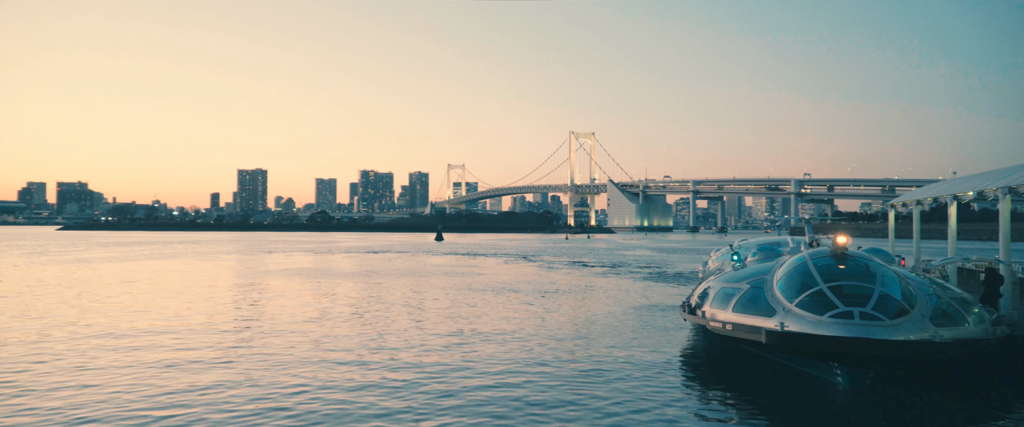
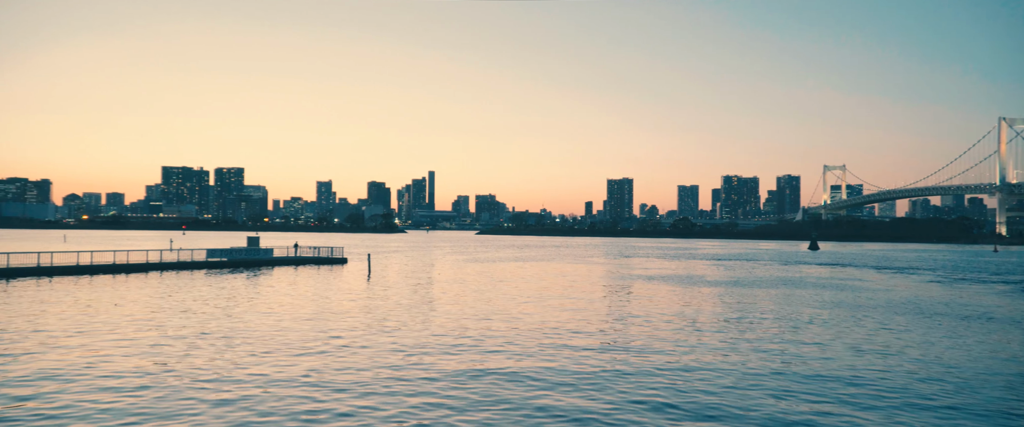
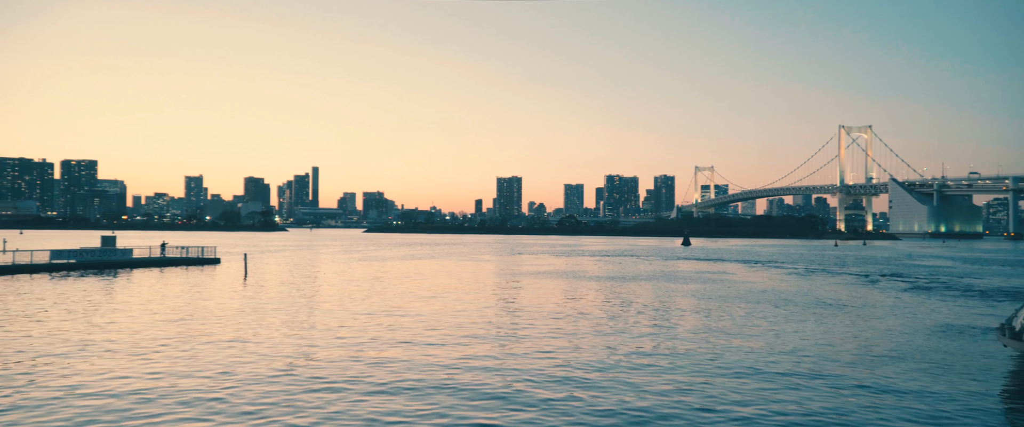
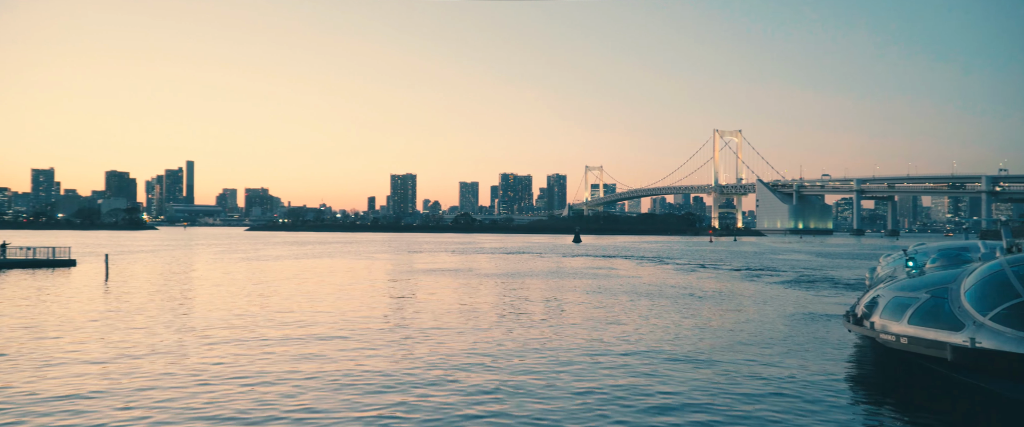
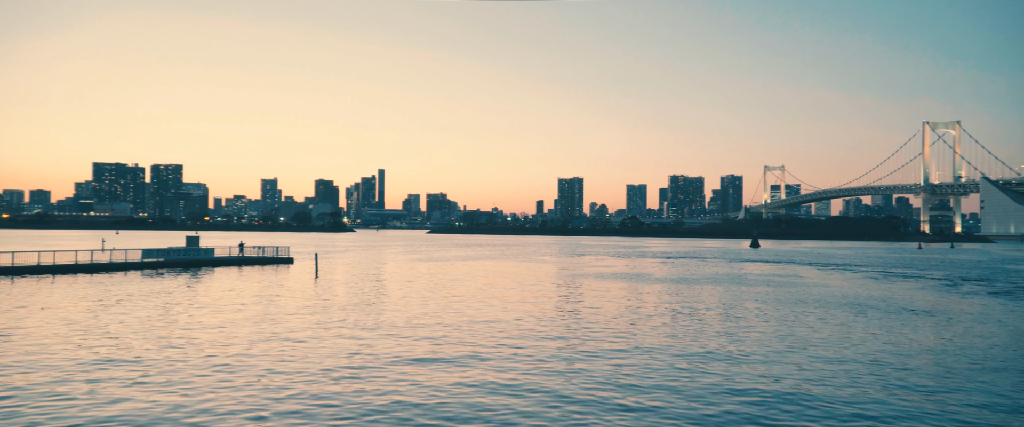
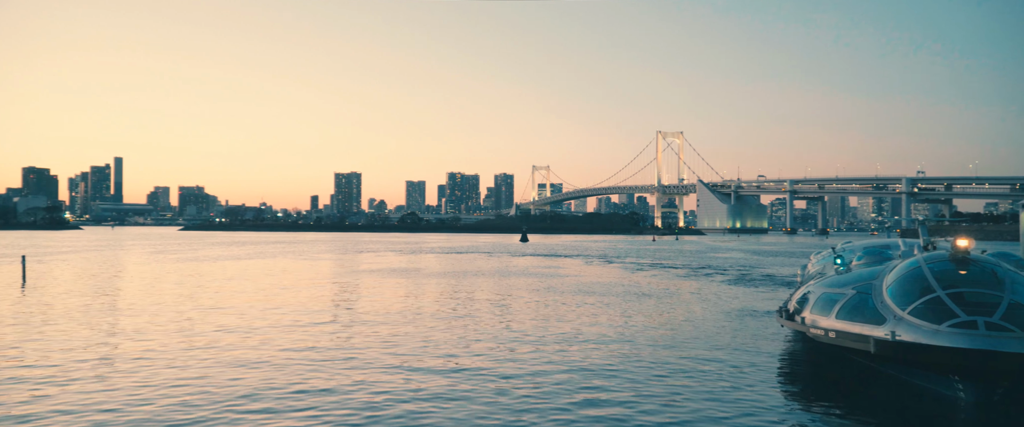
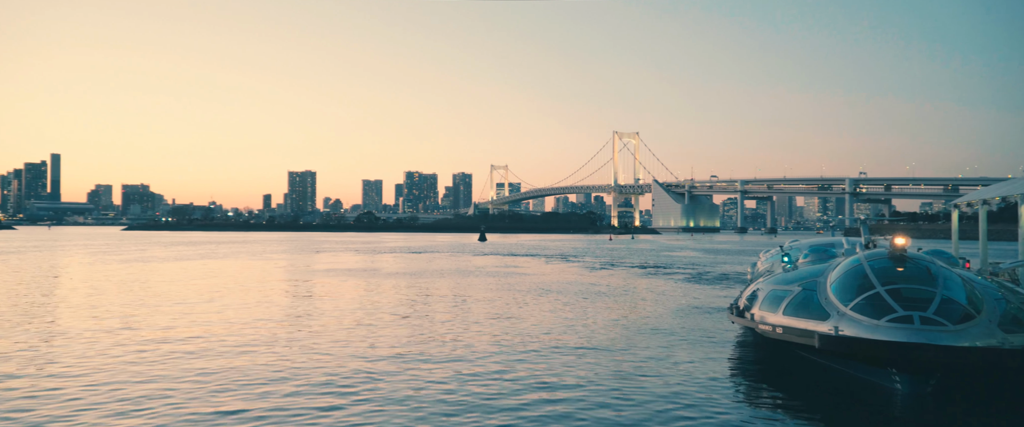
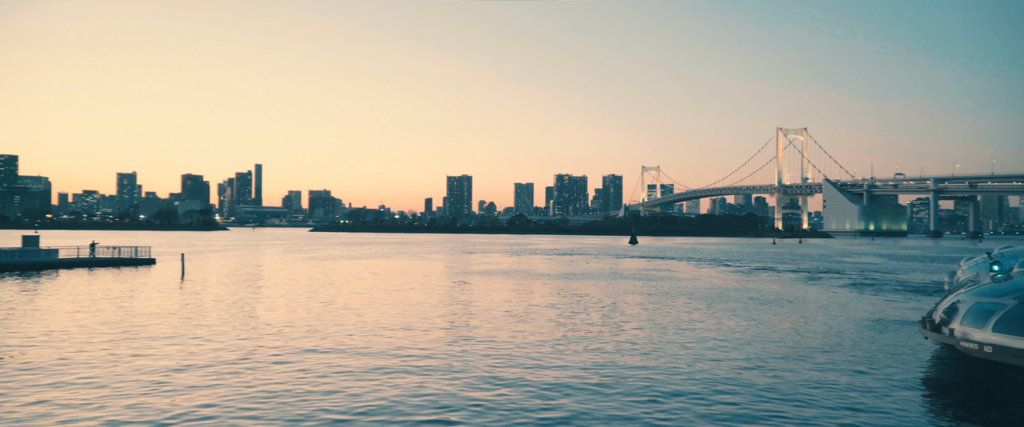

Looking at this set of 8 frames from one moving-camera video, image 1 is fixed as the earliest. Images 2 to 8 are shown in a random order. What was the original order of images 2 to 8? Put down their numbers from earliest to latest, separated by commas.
7, 6, 4, 8, 3, 5, 2
